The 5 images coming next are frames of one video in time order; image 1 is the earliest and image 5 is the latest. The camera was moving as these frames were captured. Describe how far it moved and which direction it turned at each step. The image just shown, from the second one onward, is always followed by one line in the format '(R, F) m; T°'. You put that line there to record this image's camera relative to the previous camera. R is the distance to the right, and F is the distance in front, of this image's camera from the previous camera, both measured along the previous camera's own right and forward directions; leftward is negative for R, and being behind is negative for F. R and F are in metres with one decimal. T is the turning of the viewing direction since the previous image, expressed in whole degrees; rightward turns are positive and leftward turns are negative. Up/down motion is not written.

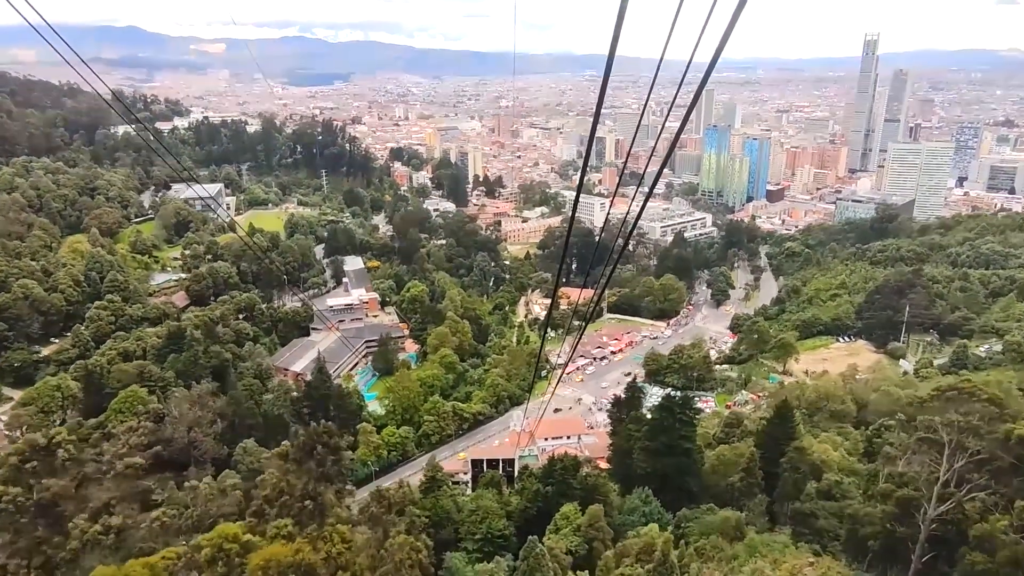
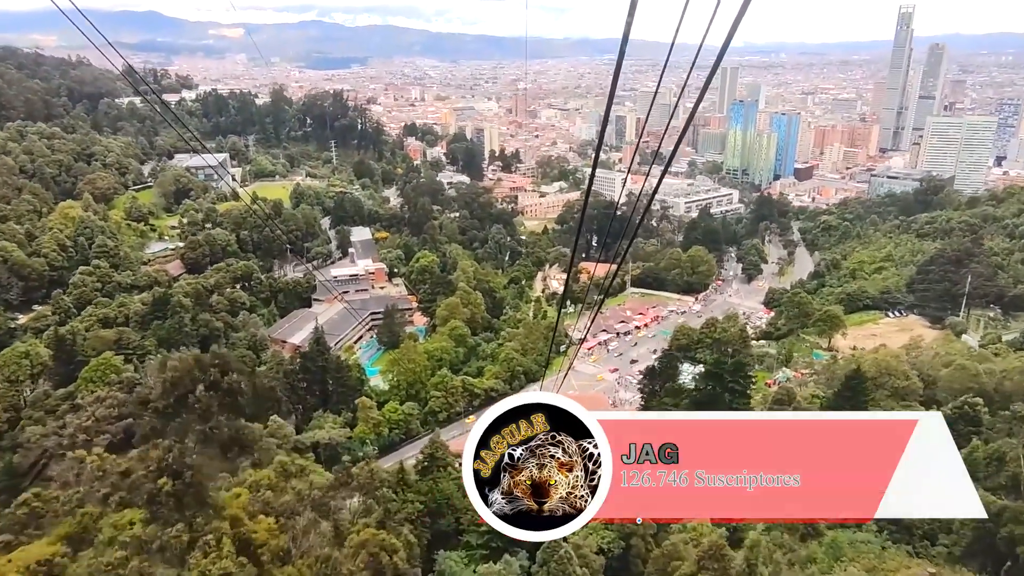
(0.0, +1.3) m; -1°
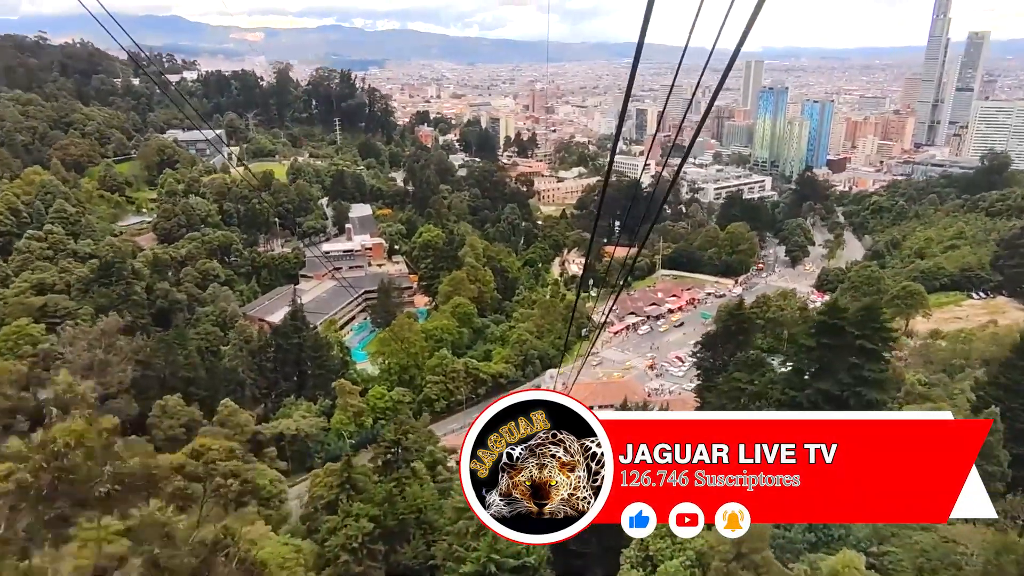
(0.0, +2.1) m; -1°
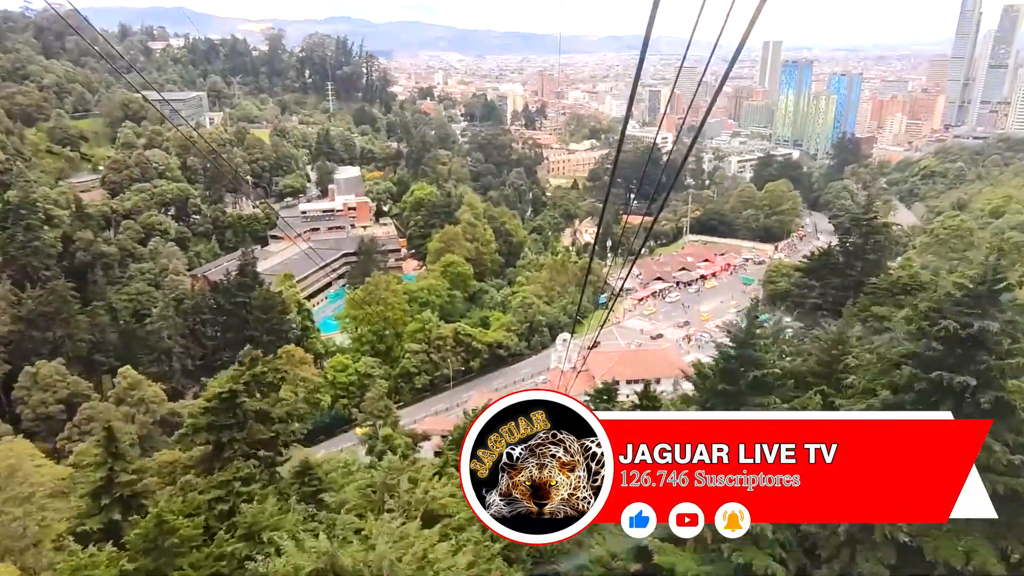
(+0.1, +2.2) m; -1°
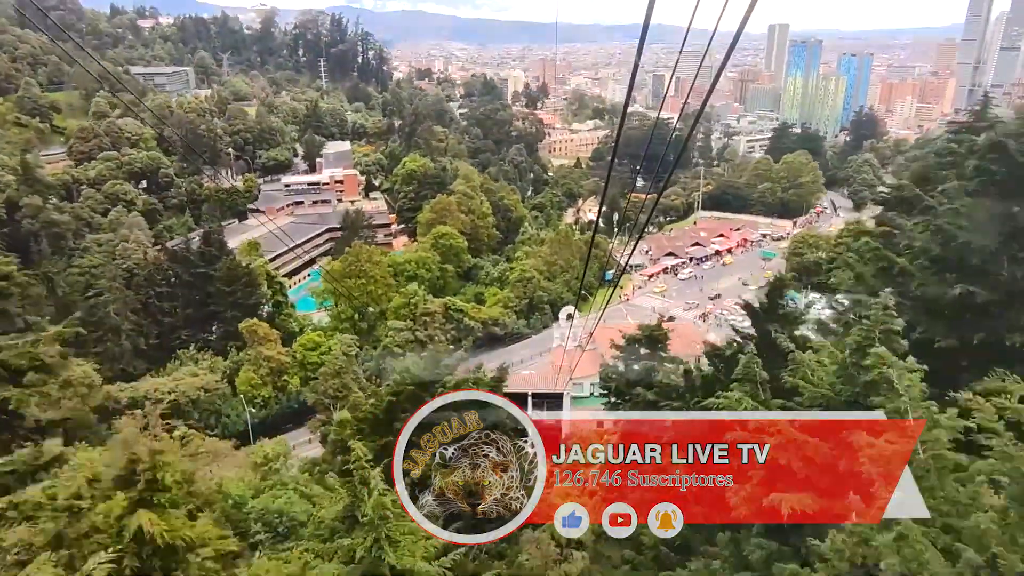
(+0.1, +0.9) m; 0°
